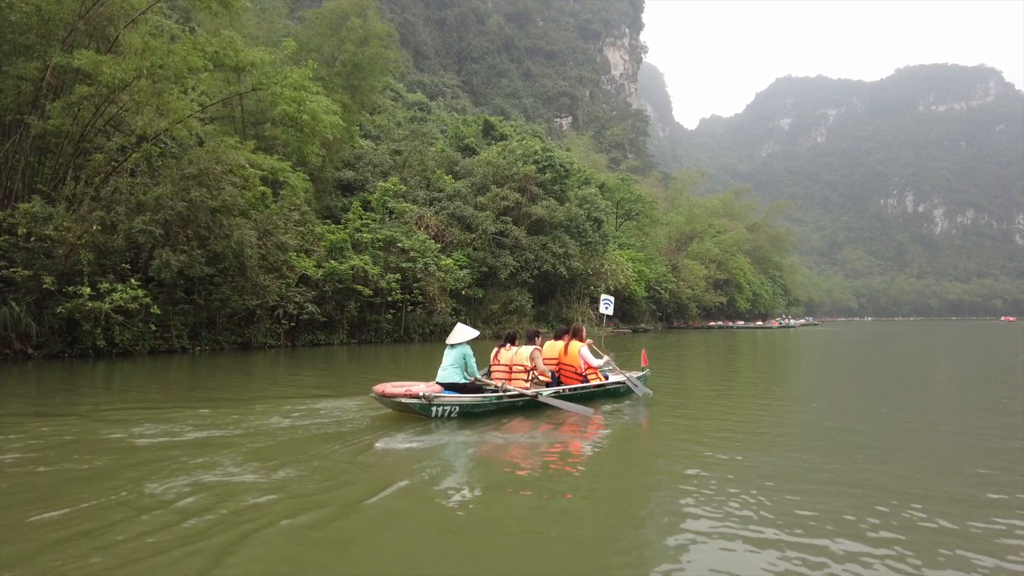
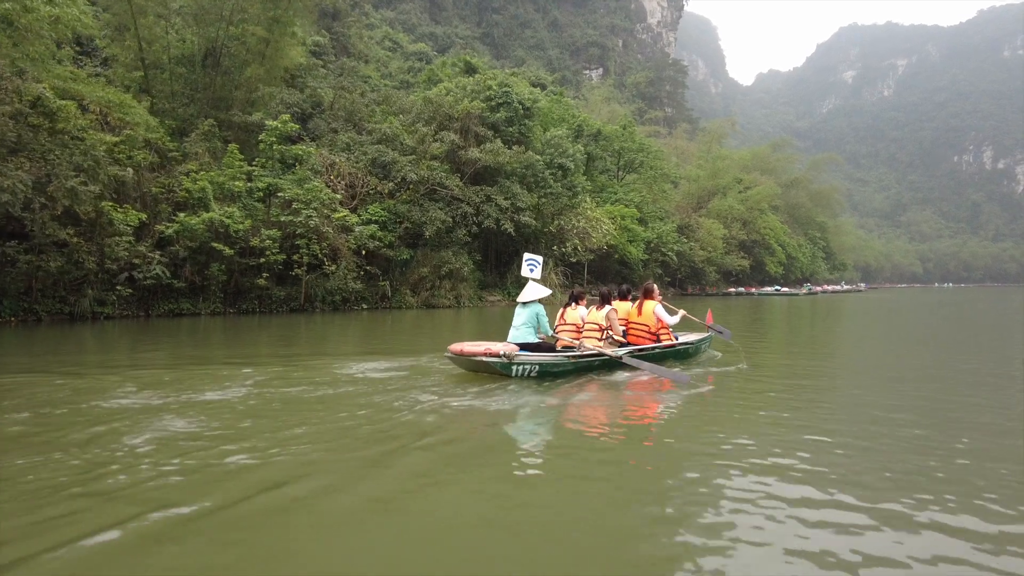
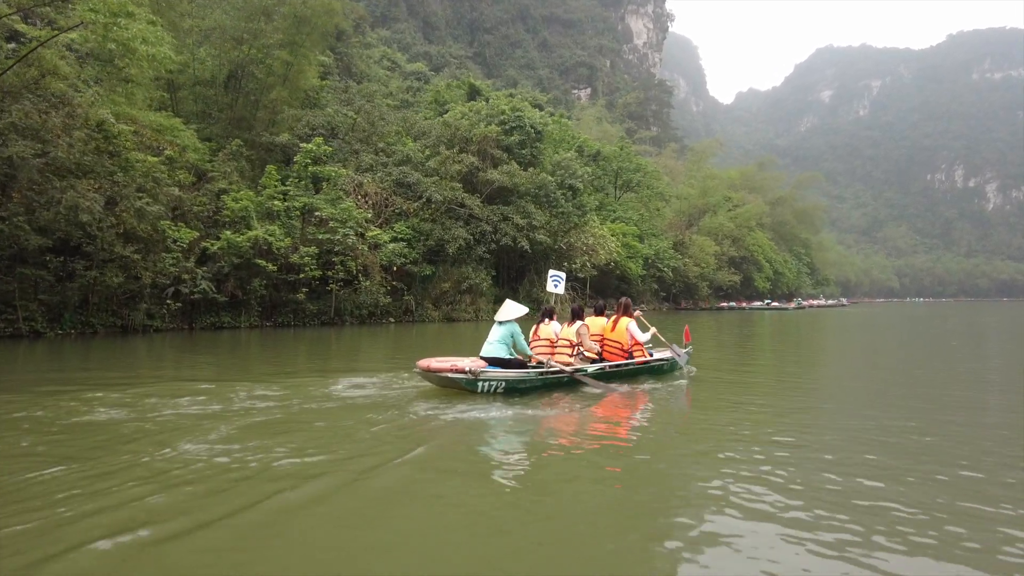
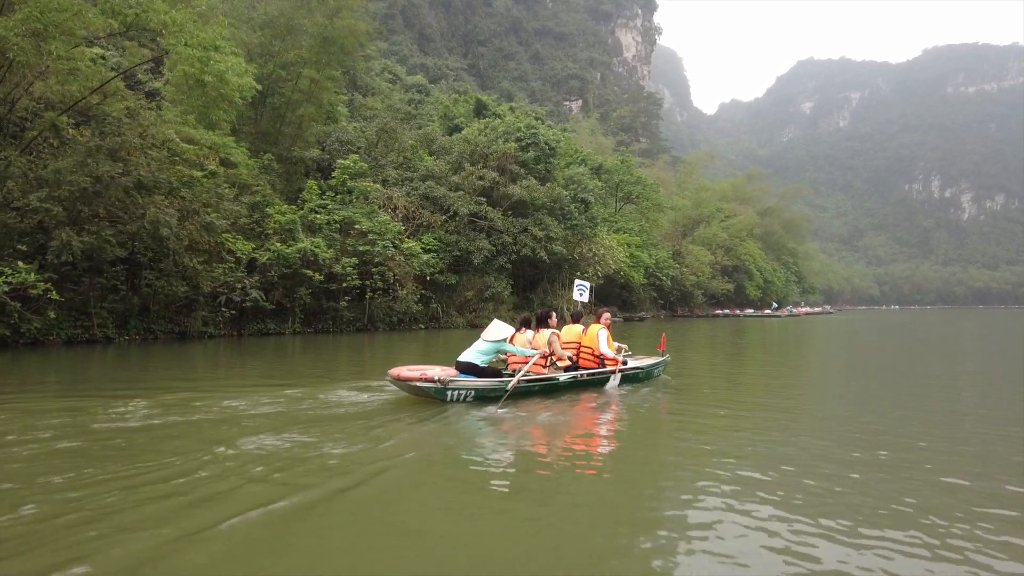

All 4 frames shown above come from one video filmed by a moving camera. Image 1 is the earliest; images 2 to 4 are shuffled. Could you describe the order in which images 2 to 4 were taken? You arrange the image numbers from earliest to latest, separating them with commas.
4, 3, 2
